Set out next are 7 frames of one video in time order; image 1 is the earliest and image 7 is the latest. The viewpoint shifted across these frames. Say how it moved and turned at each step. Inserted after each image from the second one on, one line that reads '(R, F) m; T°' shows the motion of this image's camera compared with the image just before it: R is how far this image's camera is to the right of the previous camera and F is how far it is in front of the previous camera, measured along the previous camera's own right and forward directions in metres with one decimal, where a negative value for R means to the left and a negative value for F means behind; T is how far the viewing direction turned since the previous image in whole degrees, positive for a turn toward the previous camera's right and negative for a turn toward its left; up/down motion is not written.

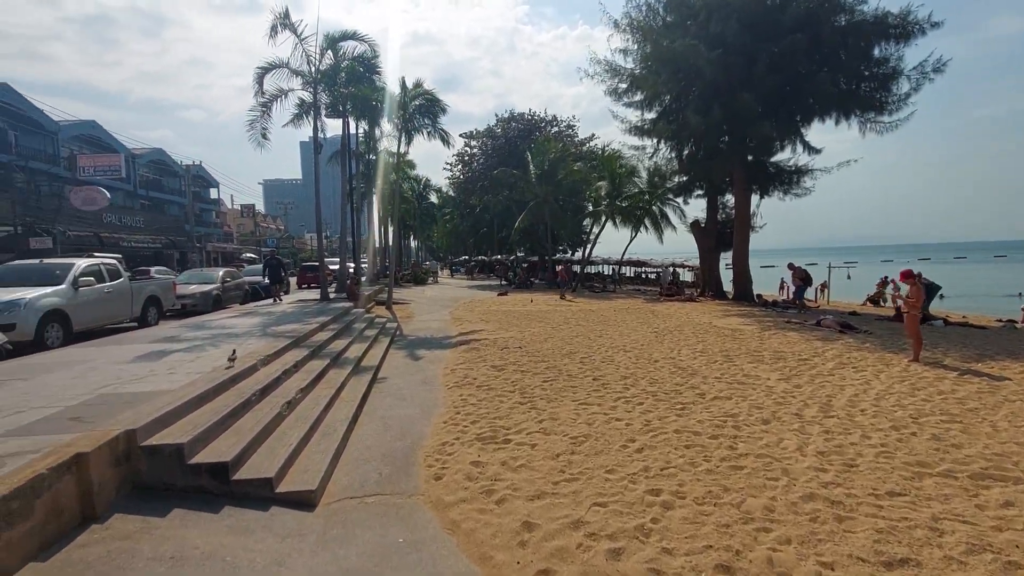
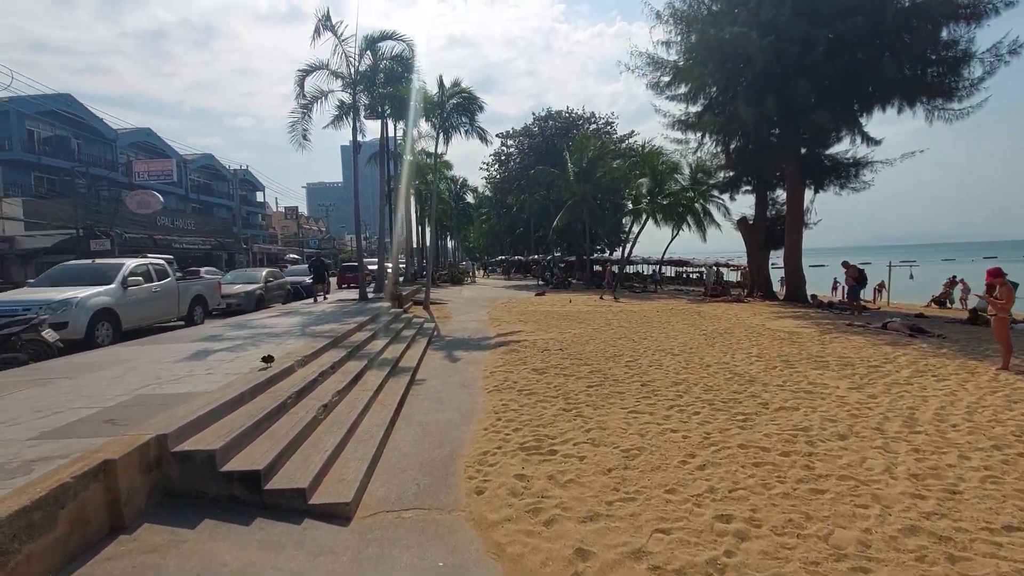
(-0.1, +0.4) m; -4°
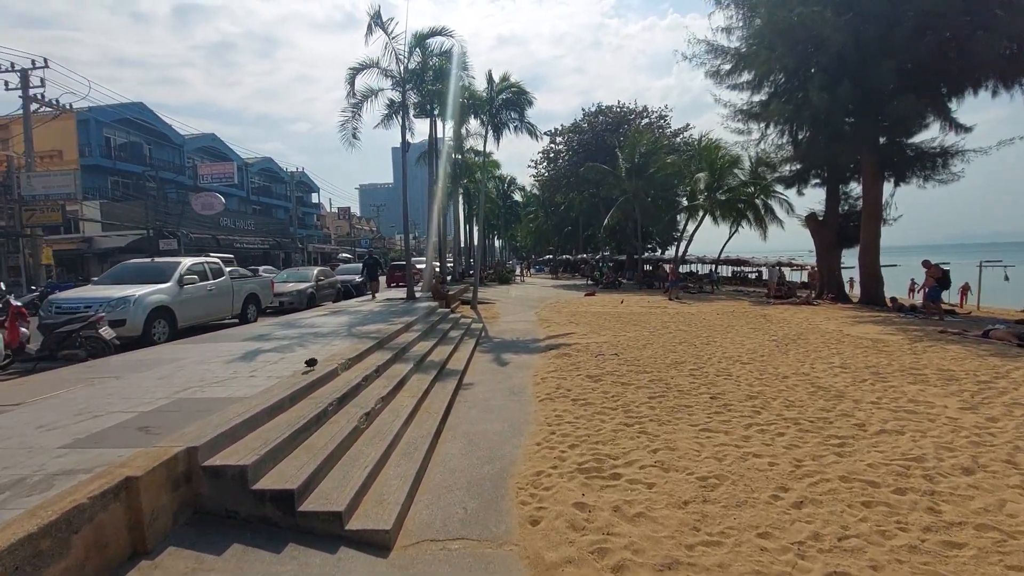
(-0.1, +0.6) m; -5°
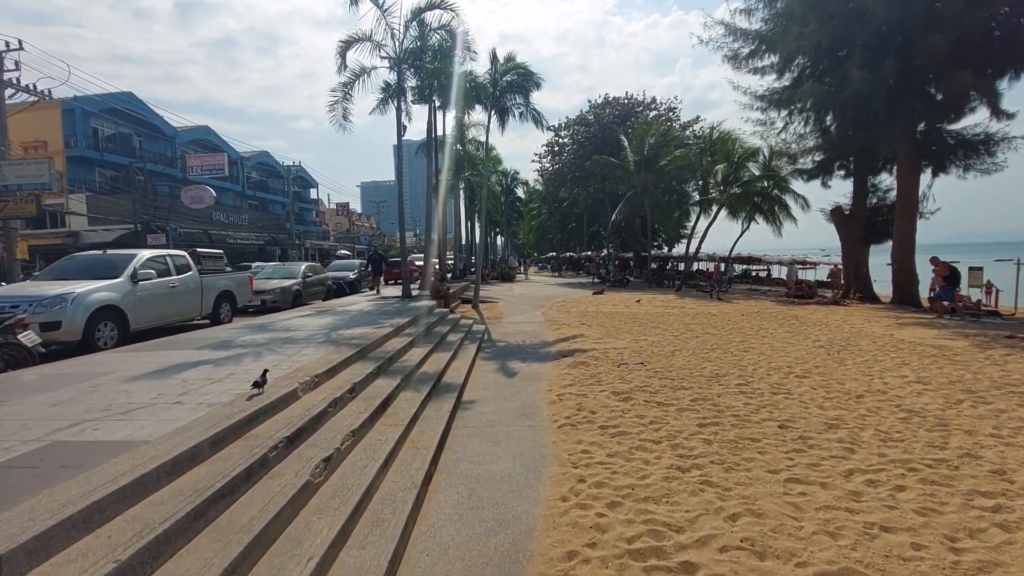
(-0.1, +1.5) m; 0°
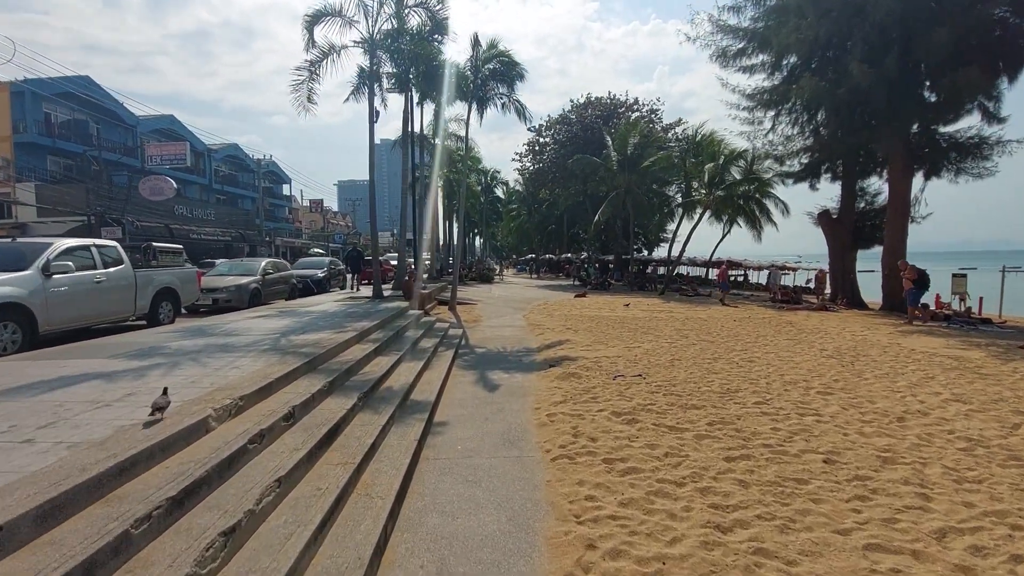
(-0.1, +1.2) m; +3°
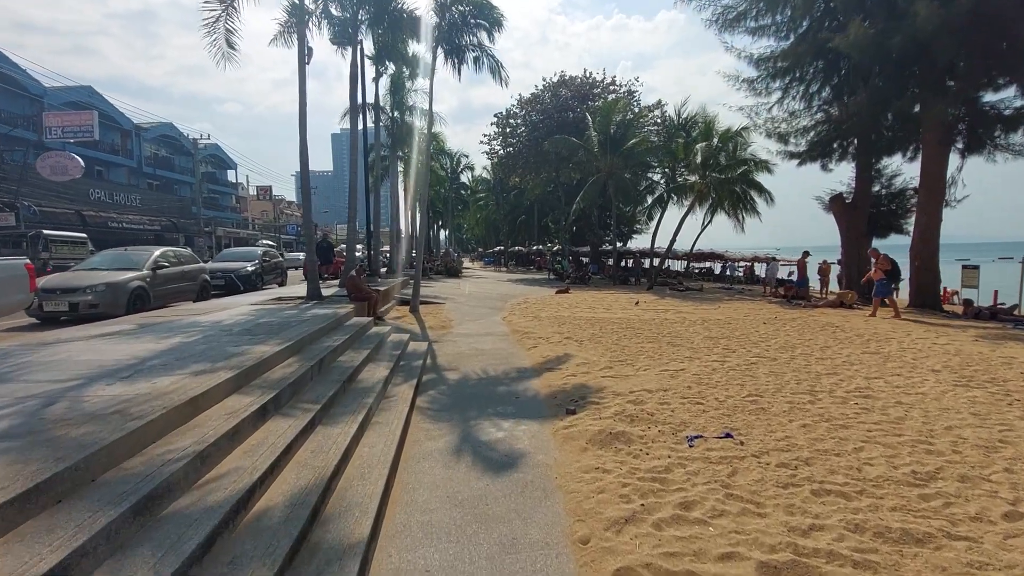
(-0.3, +3.4) m; +4°
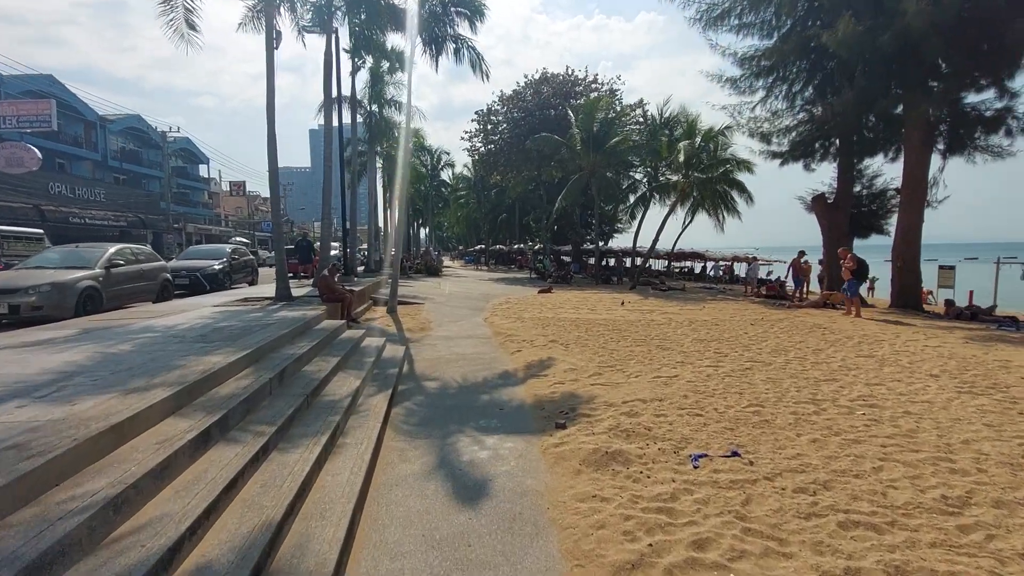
(0.0, +0.5) m; +2°
